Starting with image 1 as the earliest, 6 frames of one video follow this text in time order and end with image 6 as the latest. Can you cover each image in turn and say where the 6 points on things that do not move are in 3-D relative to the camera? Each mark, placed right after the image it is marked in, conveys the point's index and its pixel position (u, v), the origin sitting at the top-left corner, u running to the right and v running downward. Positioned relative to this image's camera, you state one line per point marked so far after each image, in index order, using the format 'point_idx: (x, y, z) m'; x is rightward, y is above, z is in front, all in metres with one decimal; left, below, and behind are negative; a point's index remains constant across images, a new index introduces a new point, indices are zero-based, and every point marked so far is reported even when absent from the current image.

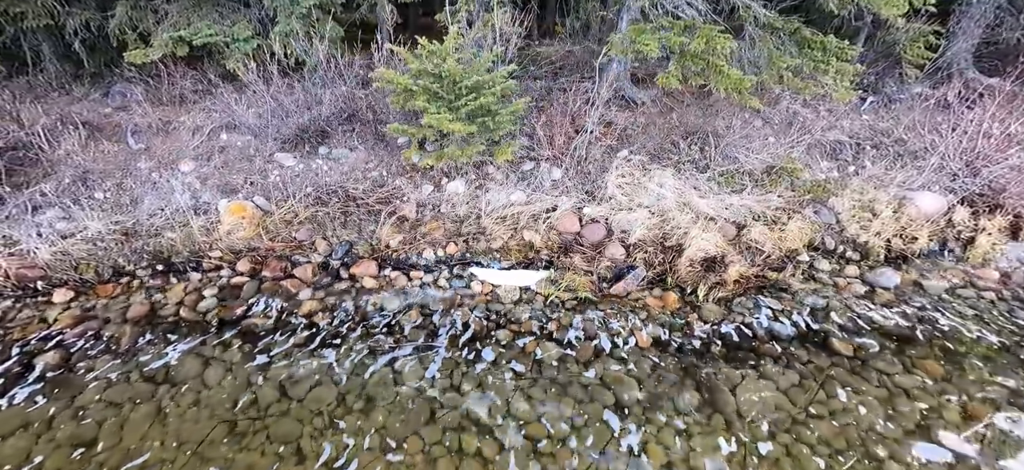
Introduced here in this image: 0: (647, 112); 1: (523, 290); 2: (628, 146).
0: (+1.2, +1.1, +3.7) m
1: (+0.1, -0.4, +2.8) m
2: (+1.0, +0.7, +3.5) m
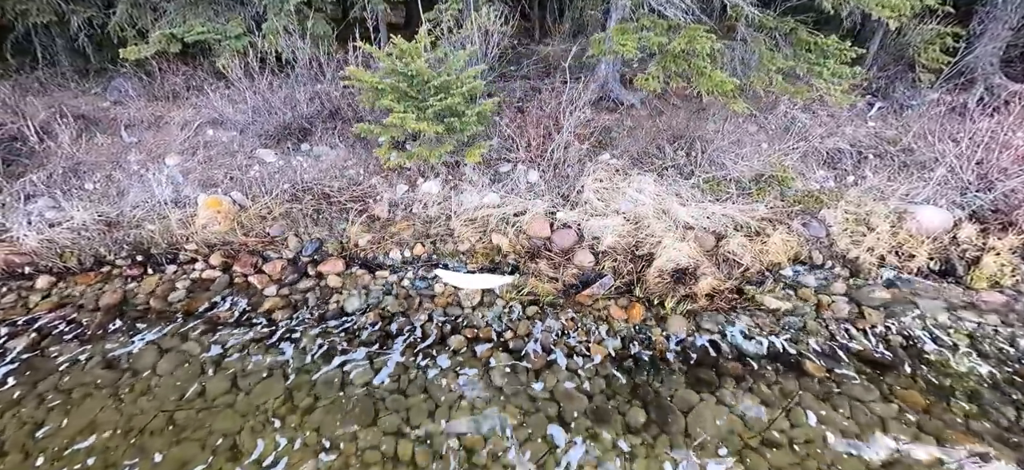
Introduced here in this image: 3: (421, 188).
0: (+1.1, +1.1, +3.6) m
1: (-0.2, -0.4, +2.7) m
2: (+0.8, +0.7, +3.4) m
3: (-0.7, +0.4, +3.3) m
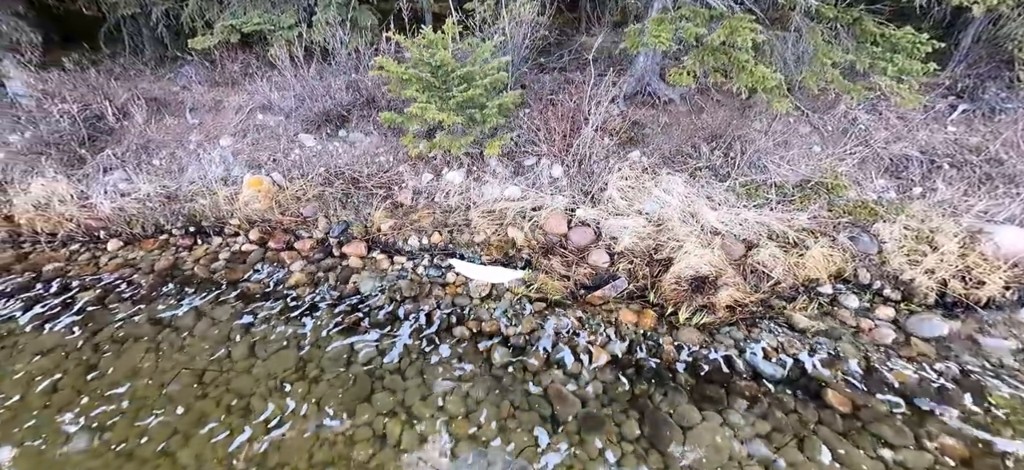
0: (+1.3, +1.0, +3.4) m
1: (-0.1, -0.3, +2.7) m
2: (+1.0, +0.7, +3.3) m
3: (-0.5, +0.5, +3.3) m
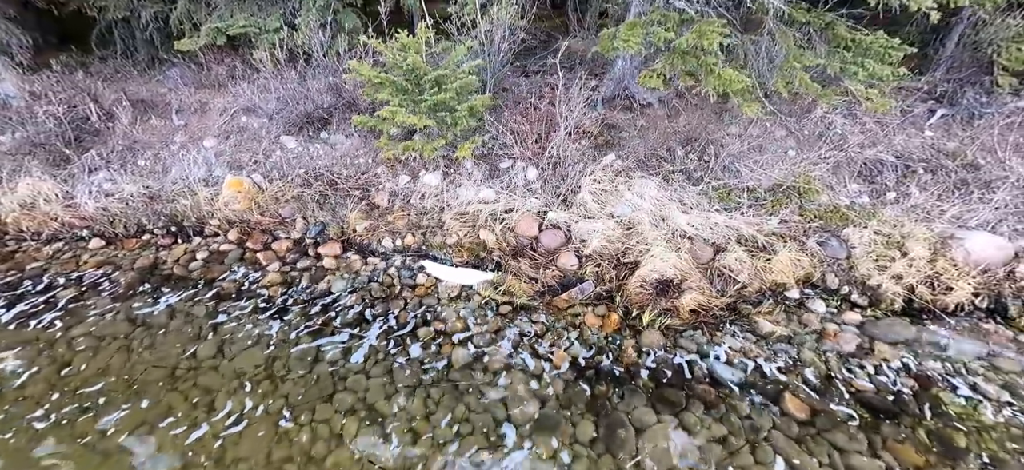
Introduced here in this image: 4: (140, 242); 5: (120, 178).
0: (+1.1, +1.0, +3.4) m
1: (-0.3, -0.4, +2.8) m
2: (+0.8, +0.7, +3.3) m
3: (-0.7, +0.4, +3.3) m
4: (-3.0, -0.1, +3.3) m
5: (-3.4, +0.5, +3.6) m
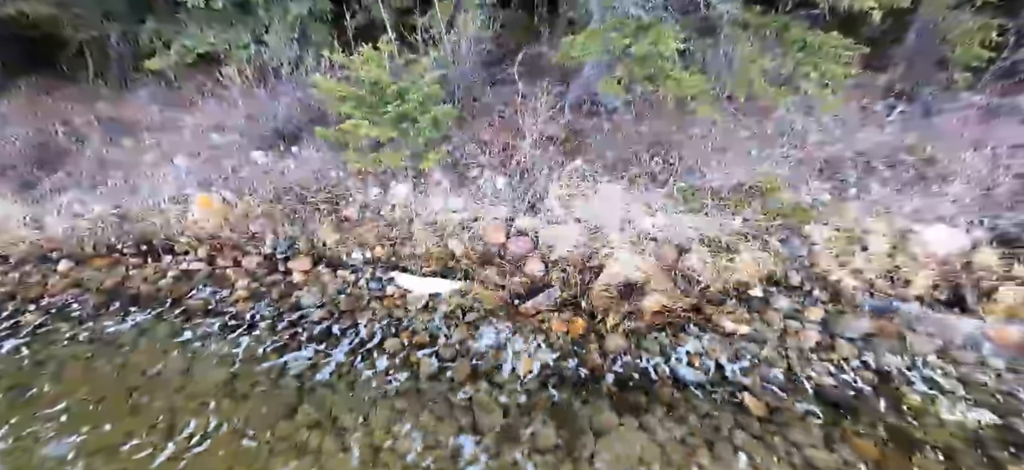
0: (+0.9, +1.0, +3.5) m
1: (-0.5, -0.4, +2.8) m
2: (+0.6, +0.6, +3.3) m
3: (-1.0, +0.4, +3.4) m
4: (-3.2, -0.2, +3.3) m
5: (-3.7, +0.3, +3.6) m
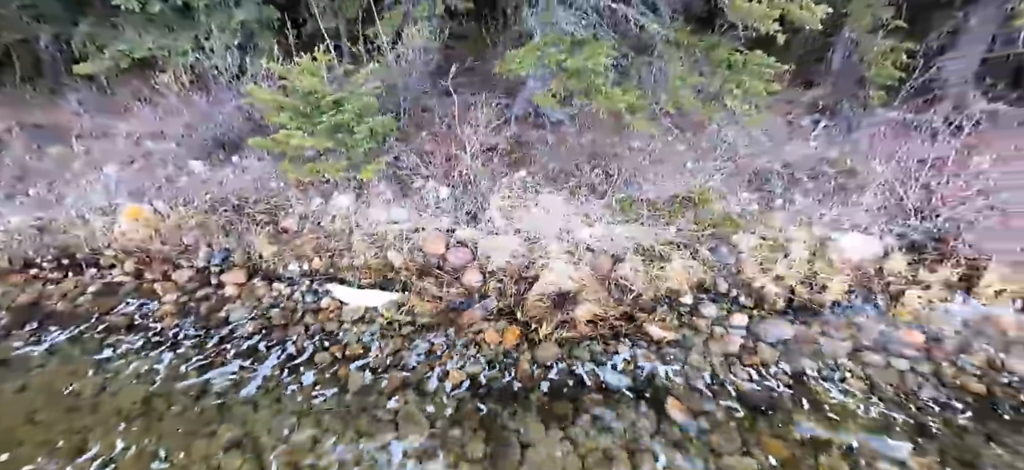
0: (+0.4, +0.9, +3.5) m
1: (-0.9, -0.5, +2.7) m
2: (+0.1, +0.5, +3.3) m
3: (-1.4, +0.3, +3.3) m
4: (-3.7, -0.3, +3.1) m
5: (-4.1, +0.2, +3.4) m
